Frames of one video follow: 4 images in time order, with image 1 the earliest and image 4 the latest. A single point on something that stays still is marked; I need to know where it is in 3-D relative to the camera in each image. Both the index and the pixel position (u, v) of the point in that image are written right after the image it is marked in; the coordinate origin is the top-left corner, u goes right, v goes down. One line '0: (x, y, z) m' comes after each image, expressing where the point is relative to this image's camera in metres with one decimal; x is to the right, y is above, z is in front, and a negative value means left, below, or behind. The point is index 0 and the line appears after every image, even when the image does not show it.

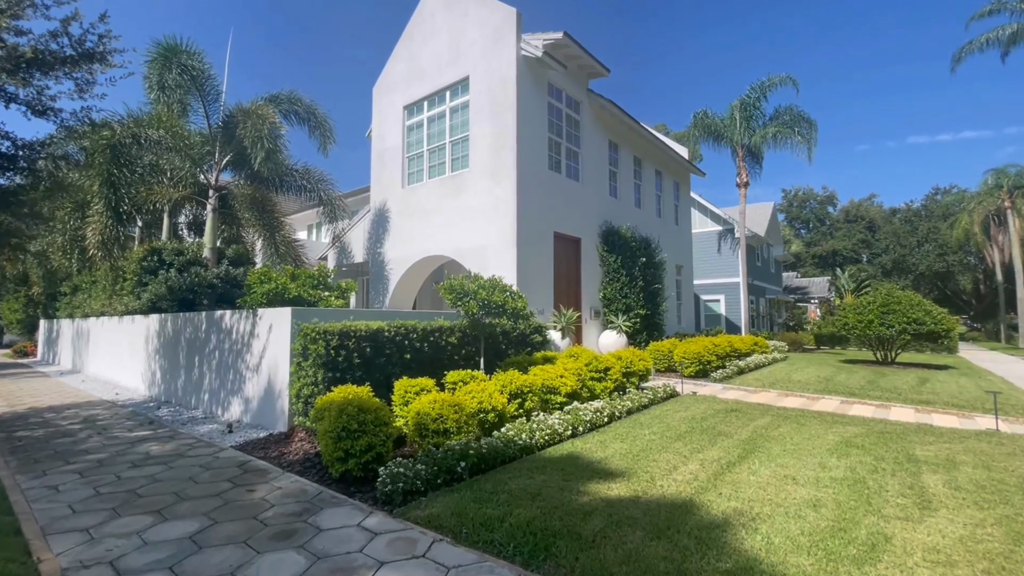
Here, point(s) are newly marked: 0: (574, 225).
0: (+2.0, +2.0, +15.3) m
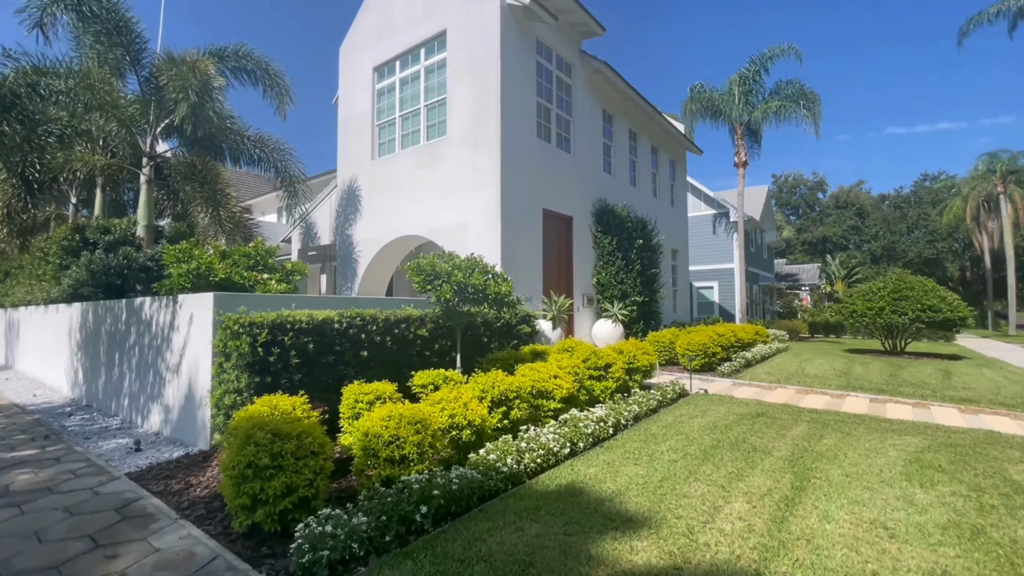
0: (+1.5, +2.5, +13.7) m
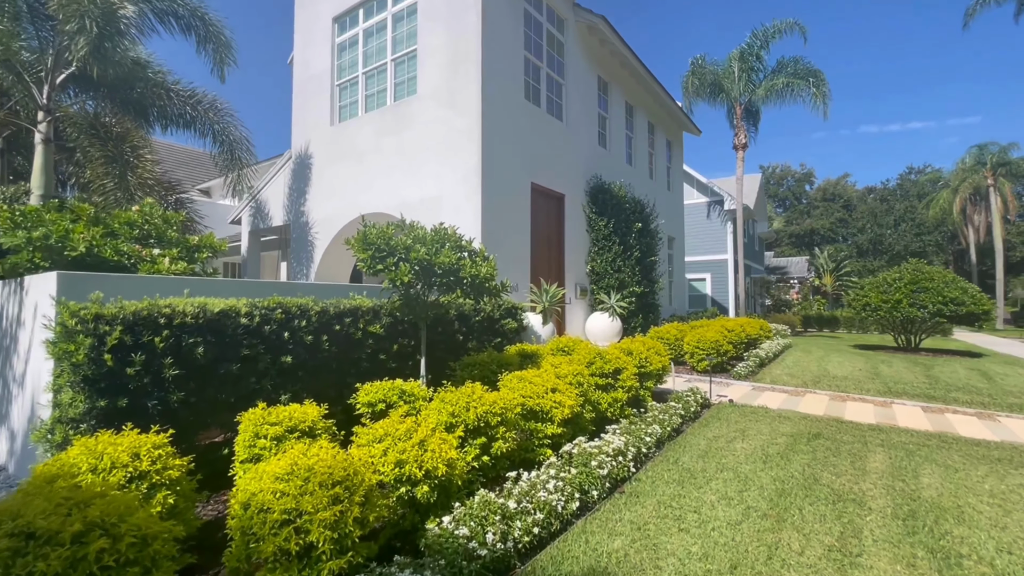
0: (+1.1, +2.7, +11.8) m
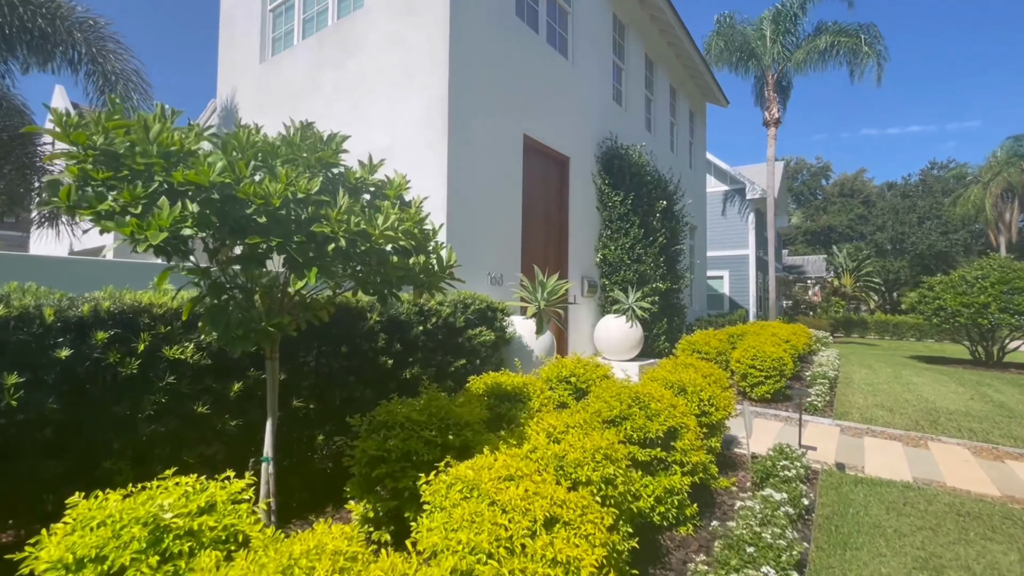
0: (+0.9, +2.9, +8.8) m
